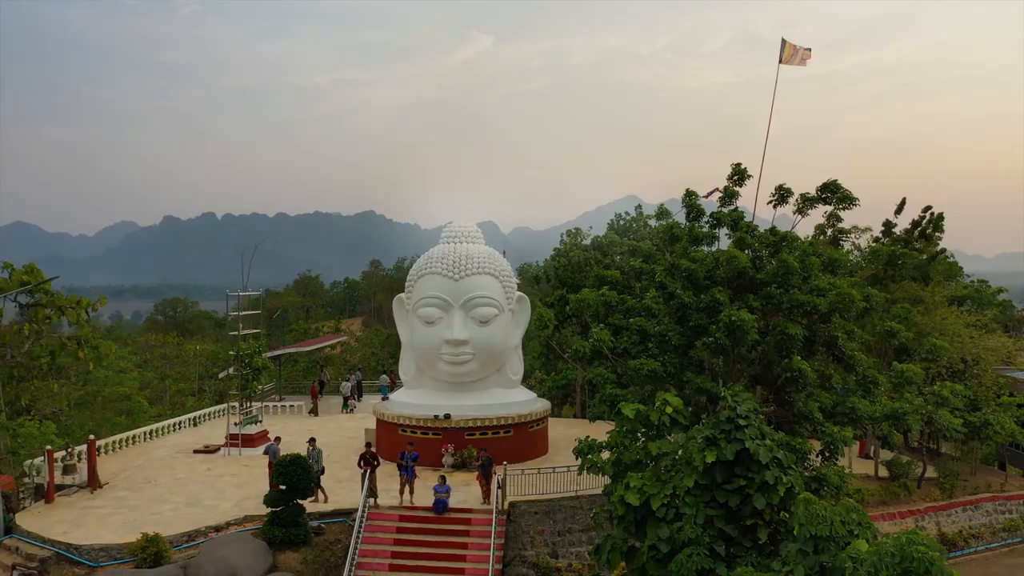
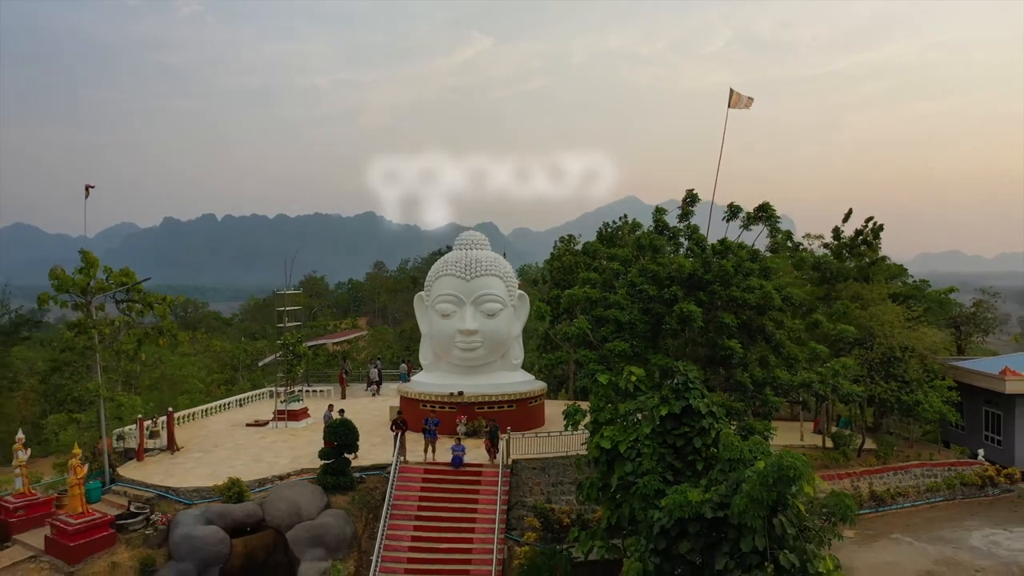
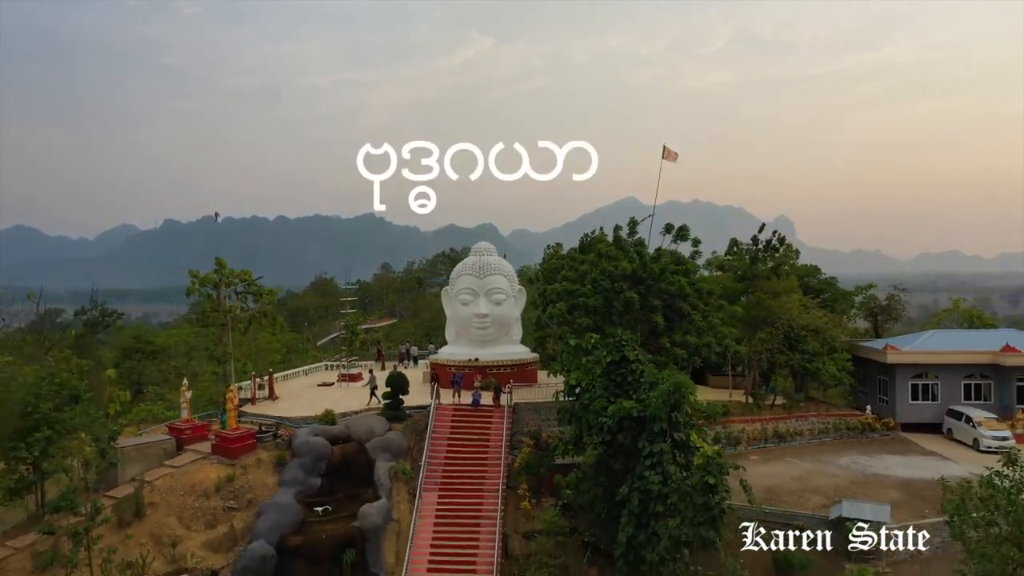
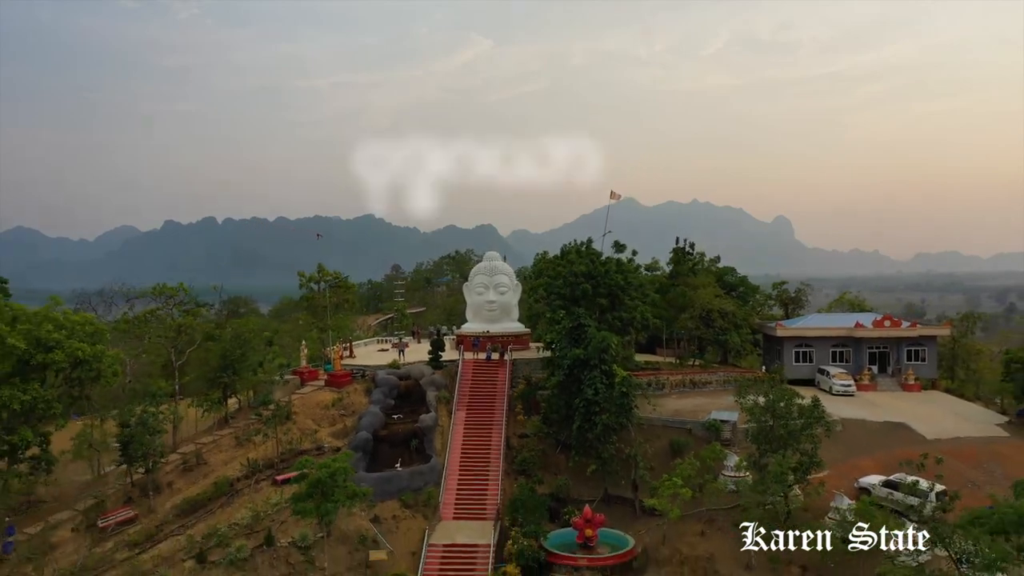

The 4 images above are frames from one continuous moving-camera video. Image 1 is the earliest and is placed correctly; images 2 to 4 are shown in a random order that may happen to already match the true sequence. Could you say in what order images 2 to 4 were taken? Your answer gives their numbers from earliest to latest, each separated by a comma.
2, 3, 4
